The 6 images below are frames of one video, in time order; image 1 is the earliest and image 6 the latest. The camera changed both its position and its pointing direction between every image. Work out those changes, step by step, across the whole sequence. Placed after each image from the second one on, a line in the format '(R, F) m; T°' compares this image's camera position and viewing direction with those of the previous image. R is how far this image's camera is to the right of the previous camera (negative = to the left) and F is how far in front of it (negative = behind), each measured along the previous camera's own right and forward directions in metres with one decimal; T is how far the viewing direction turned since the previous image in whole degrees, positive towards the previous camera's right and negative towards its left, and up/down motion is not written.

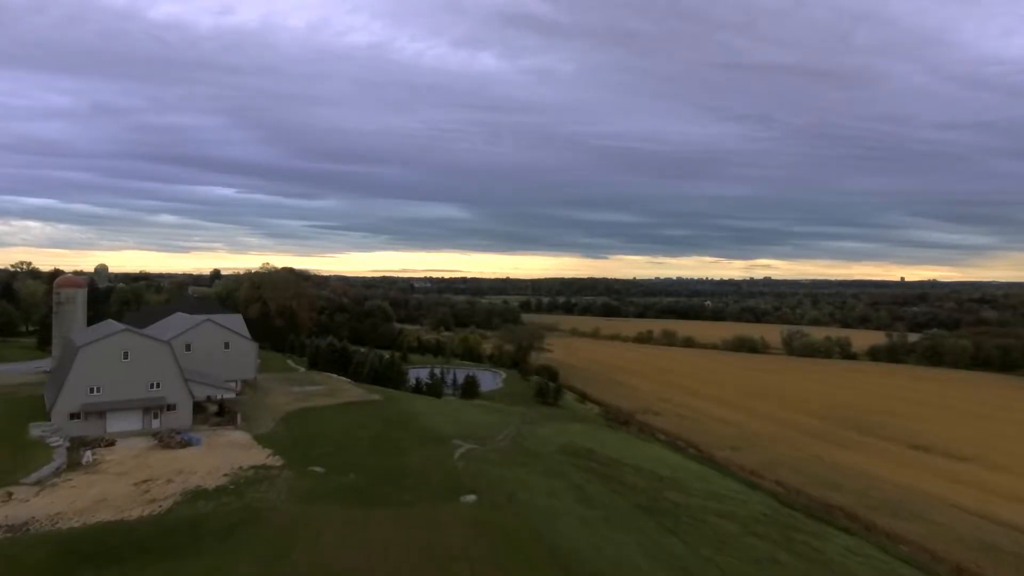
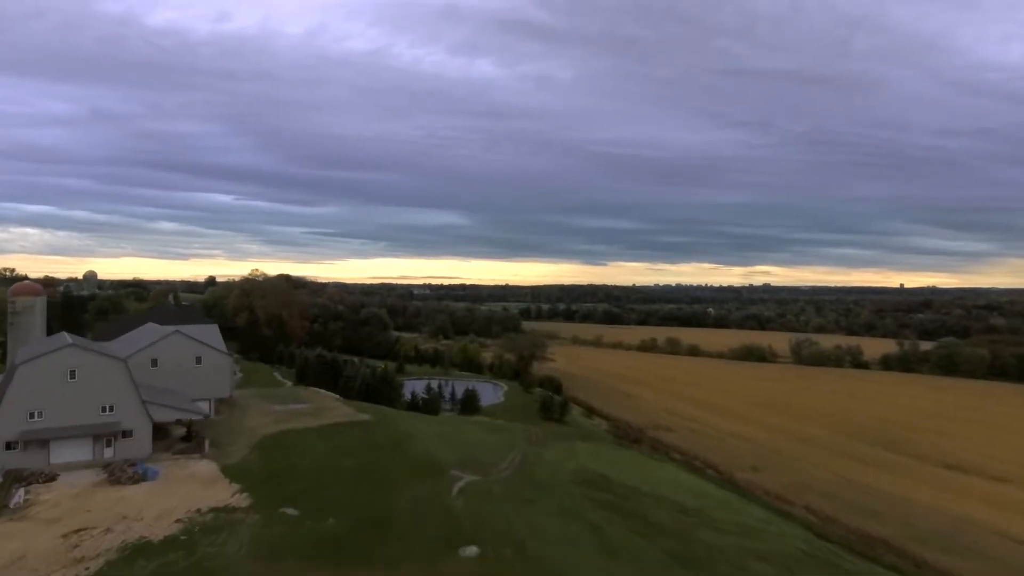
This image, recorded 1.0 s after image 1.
(-0.2, +3.1) m; 0°
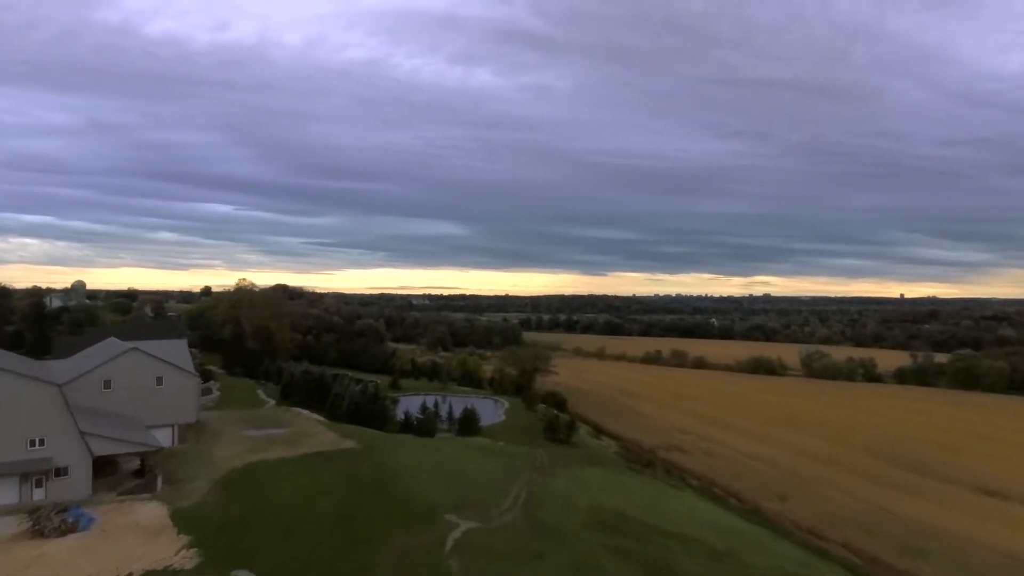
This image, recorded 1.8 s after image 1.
(-0.2, +3.2) m; 0°
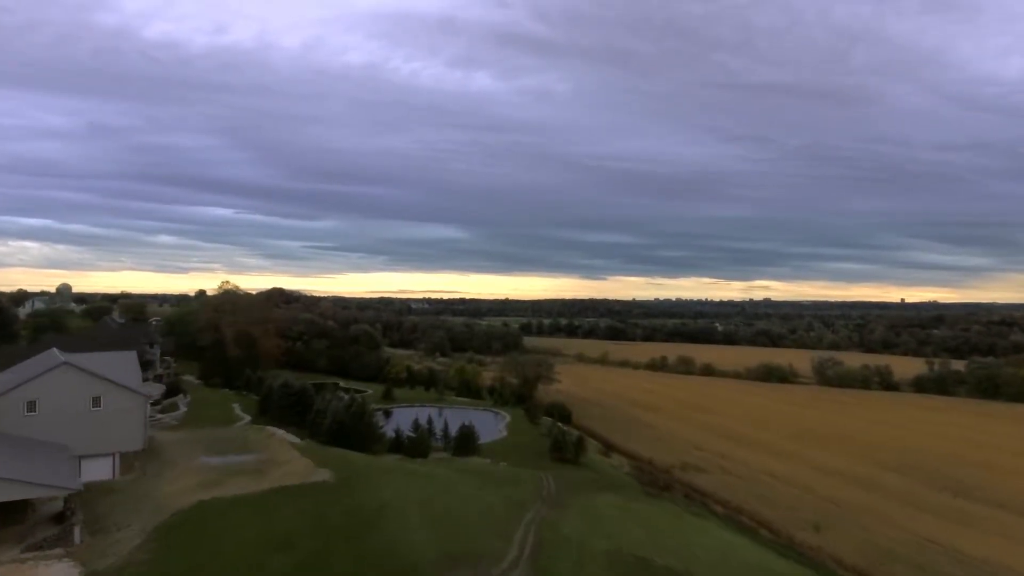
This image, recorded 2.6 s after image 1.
(-0.1, +3.7) m; 0°
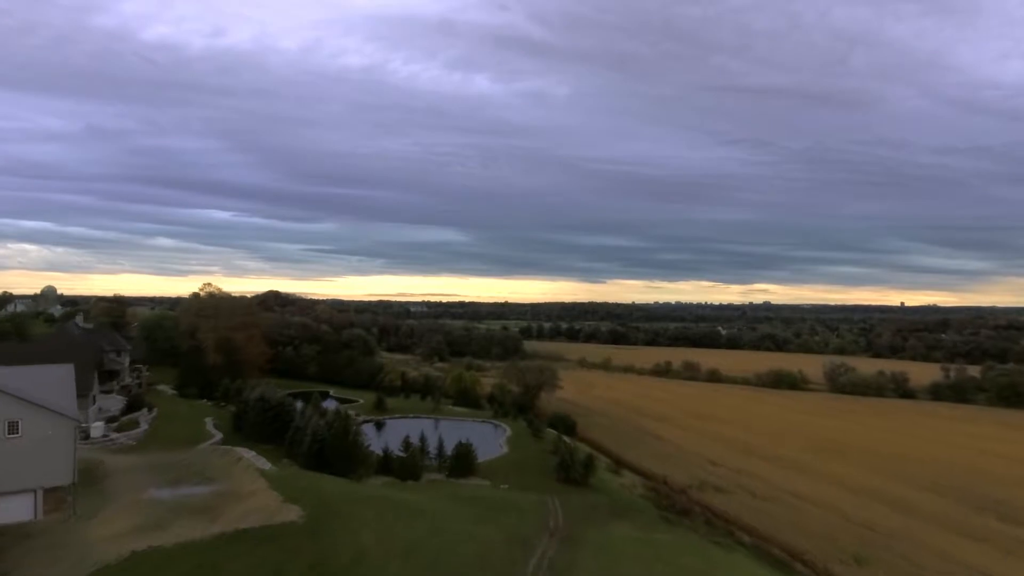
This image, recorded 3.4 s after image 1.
(-0.1, +3.4) m; 0°
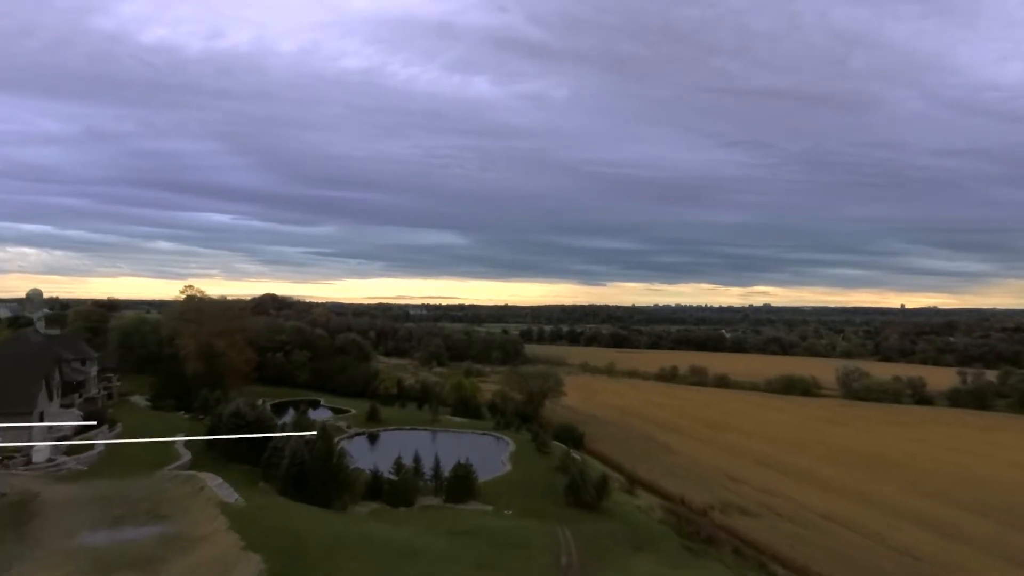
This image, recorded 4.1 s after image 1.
(-0.2, +3.3) m; 0°
